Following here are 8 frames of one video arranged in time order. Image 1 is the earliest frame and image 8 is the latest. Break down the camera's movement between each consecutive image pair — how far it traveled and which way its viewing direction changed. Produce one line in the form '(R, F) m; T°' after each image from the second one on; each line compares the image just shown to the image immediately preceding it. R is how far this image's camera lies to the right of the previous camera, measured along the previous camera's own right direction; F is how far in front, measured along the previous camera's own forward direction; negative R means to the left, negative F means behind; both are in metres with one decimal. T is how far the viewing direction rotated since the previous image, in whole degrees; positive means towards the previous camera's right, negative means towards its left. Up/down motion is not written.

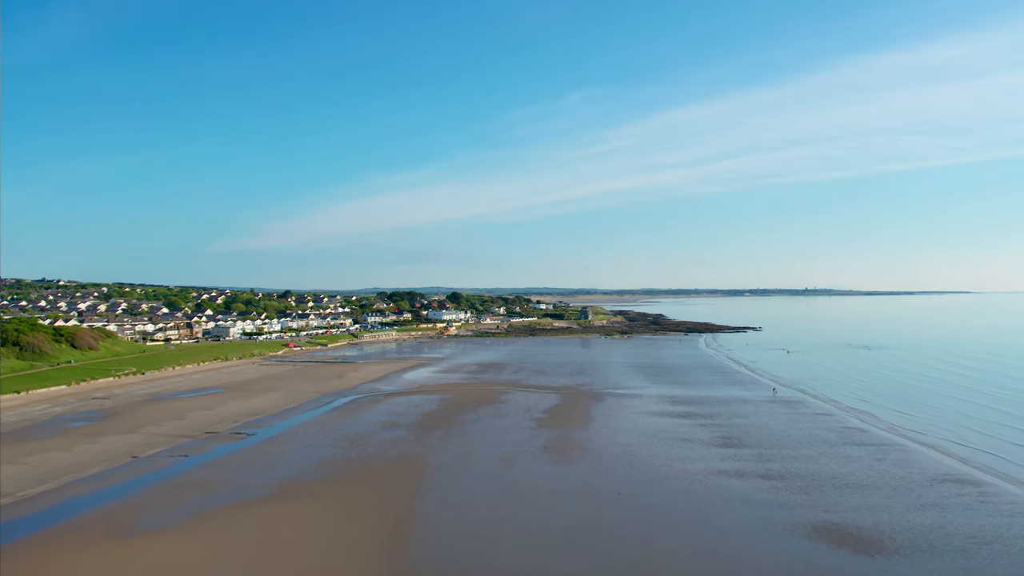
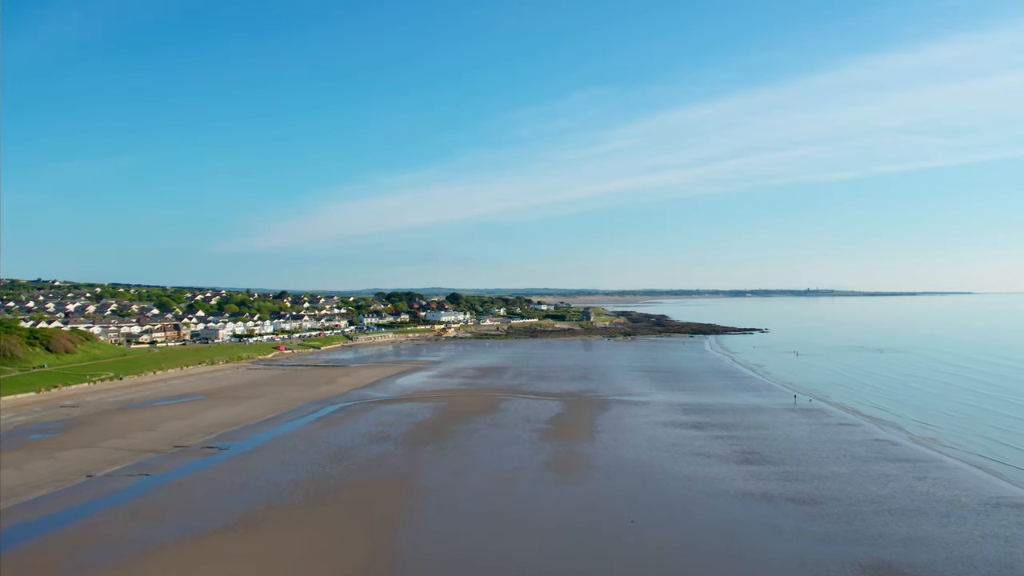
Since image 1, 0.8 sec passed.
(+0.1, +1.8) m; 0°
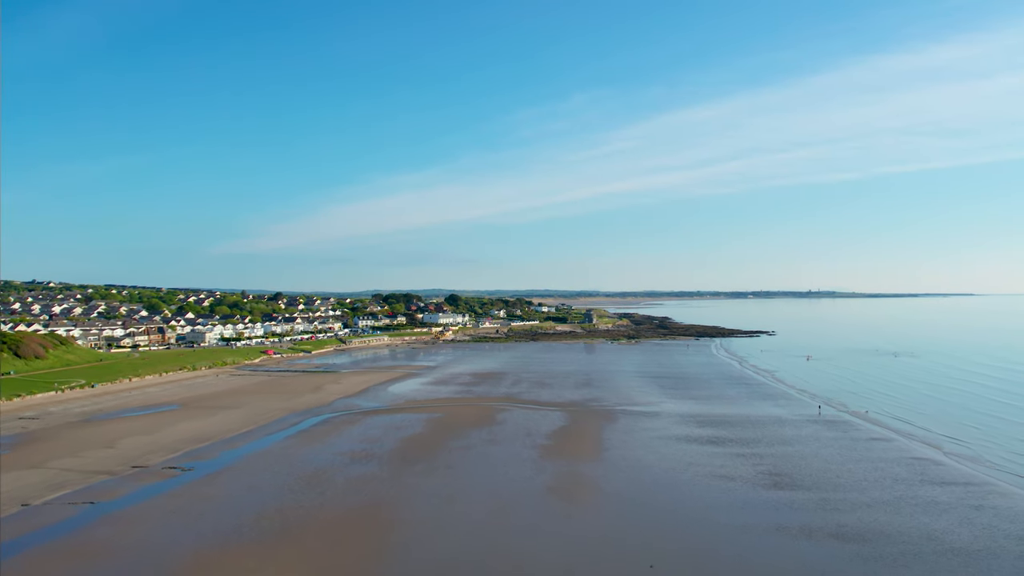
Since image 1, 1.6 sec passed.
(+0.1, +2.0) m; 0°
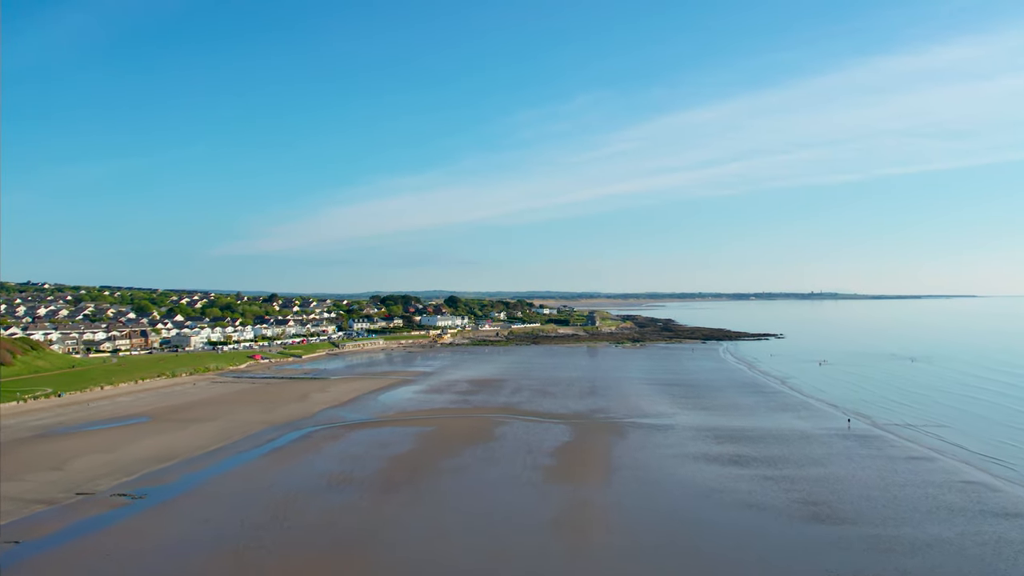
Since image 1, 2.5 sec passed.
(+0.1, +2.1) m; 0°
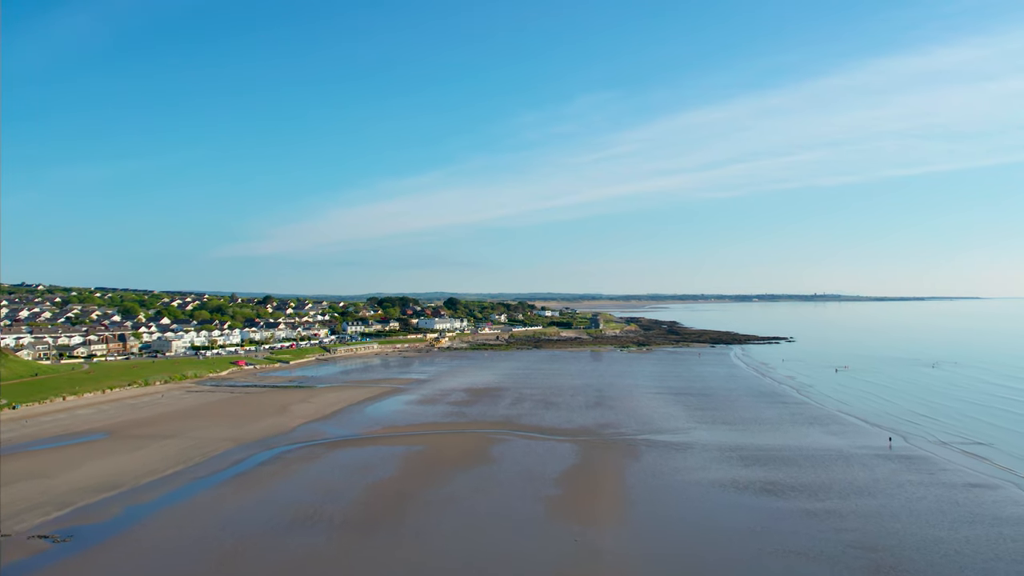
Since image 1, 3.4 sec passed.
(+0.1, +2.4) m; 0°
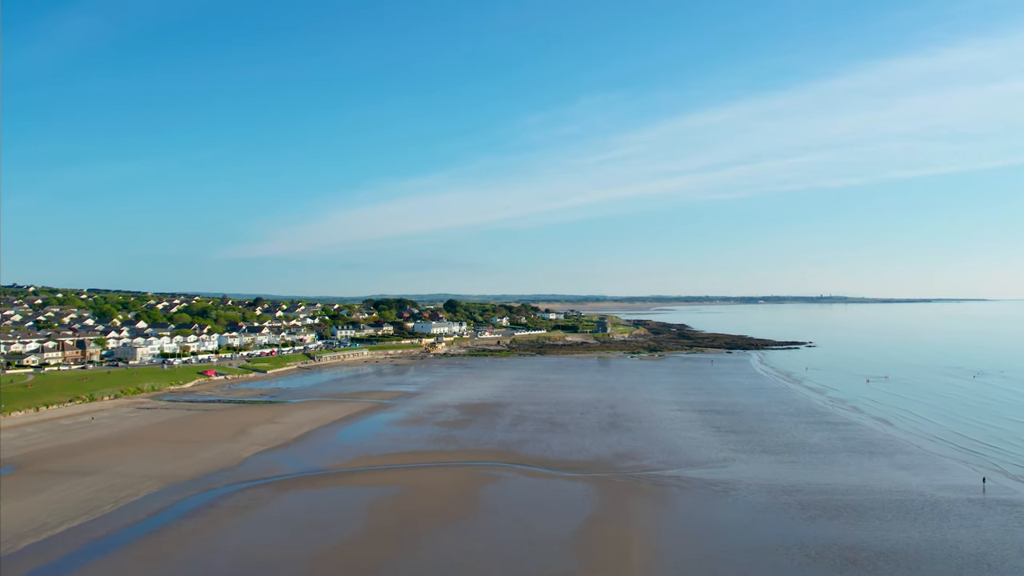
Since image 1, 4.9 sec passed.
(+0.1, +4.0) m; 0°
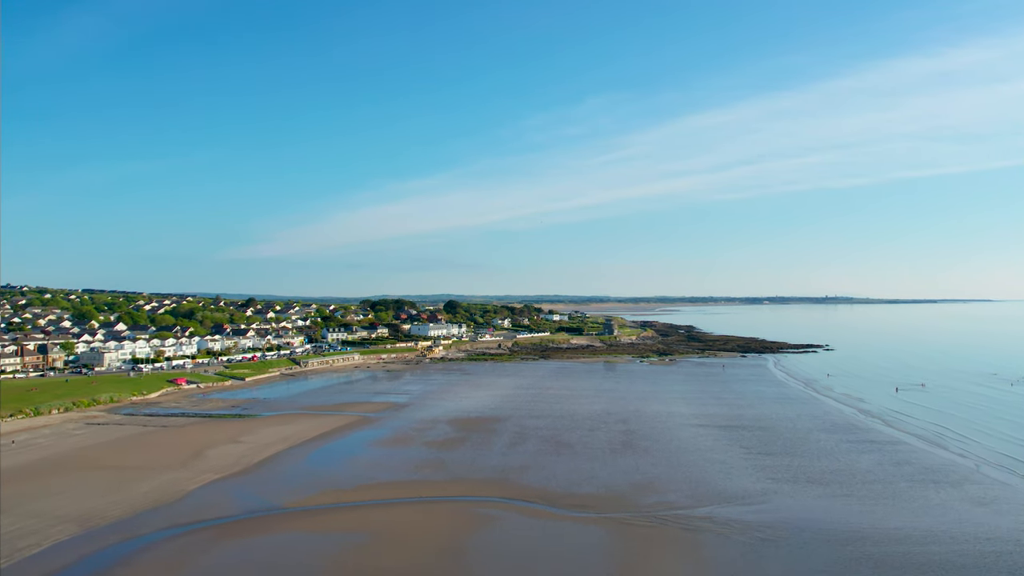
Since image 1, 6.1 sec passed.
(+0.1, +3.1) m; 0°
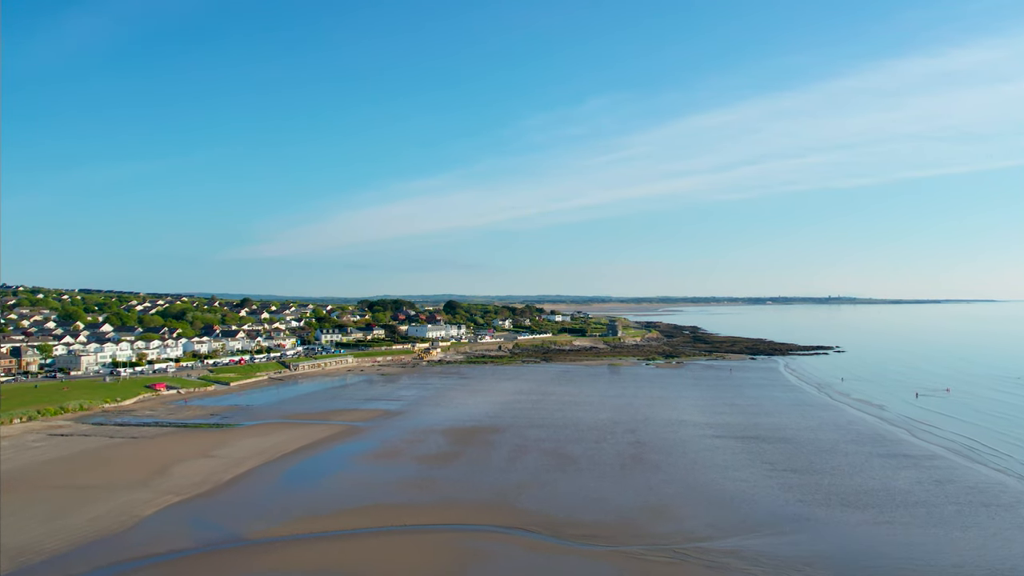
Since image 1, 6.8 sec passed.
(+0.1, +1.8) m; 0°
